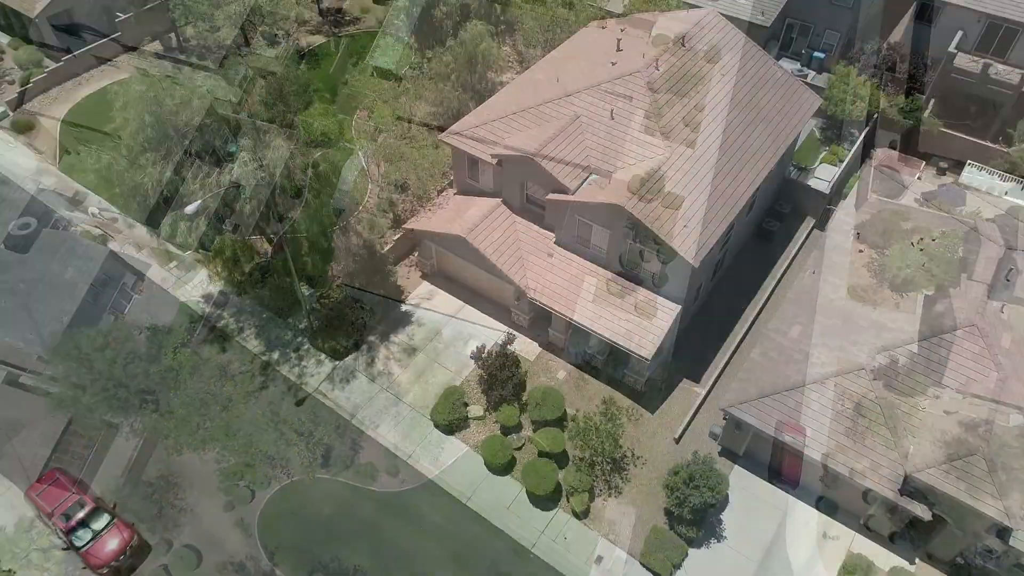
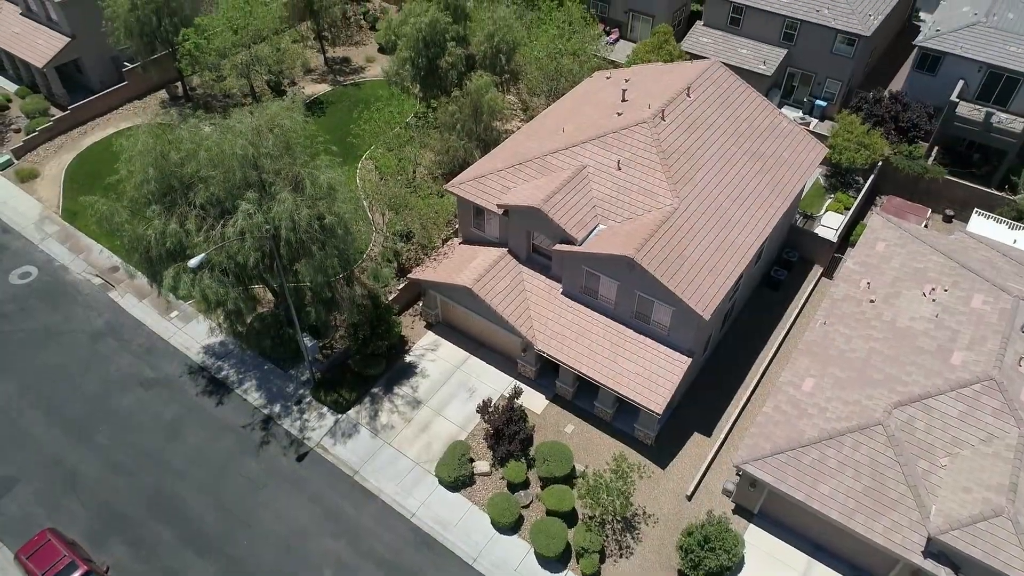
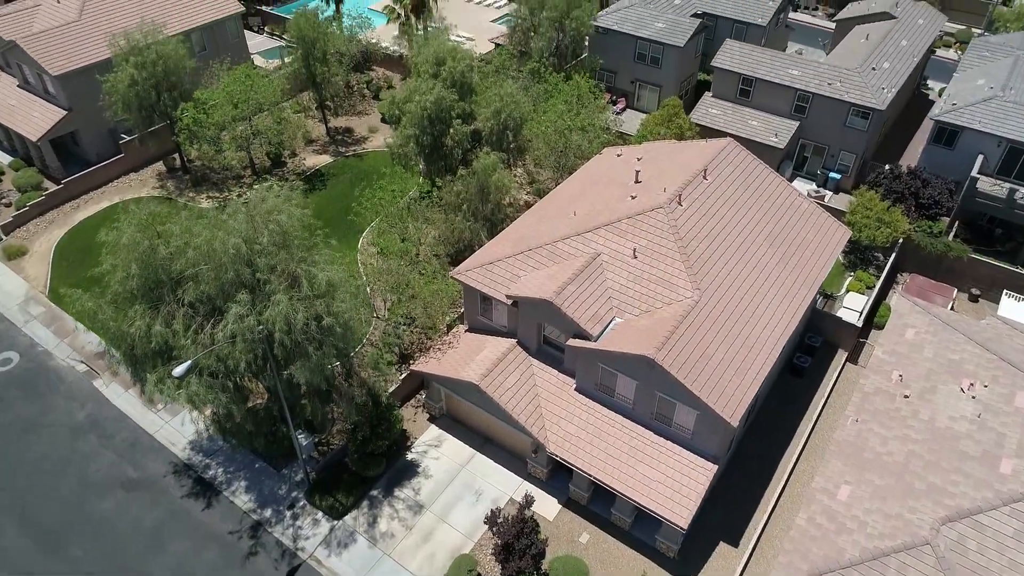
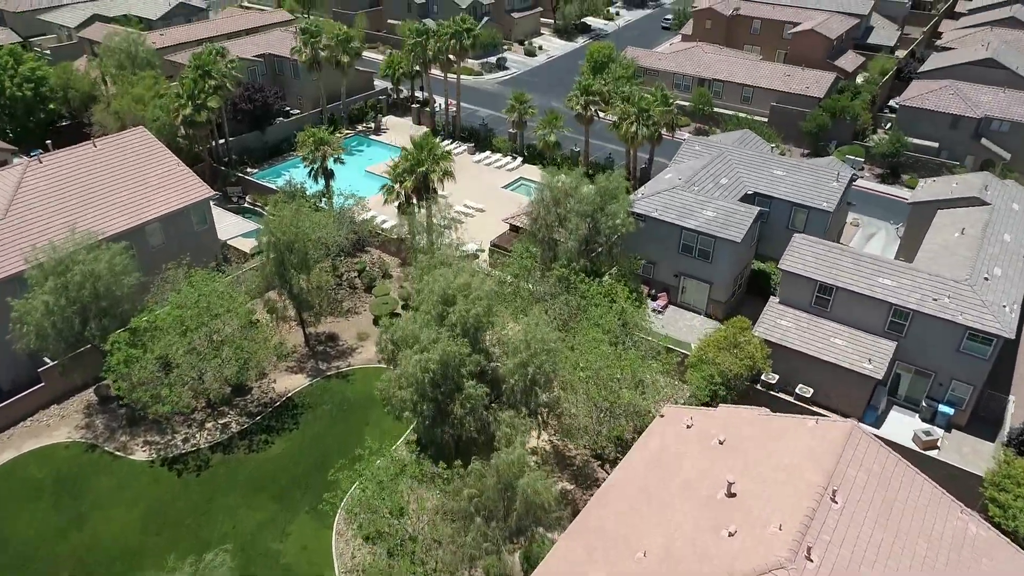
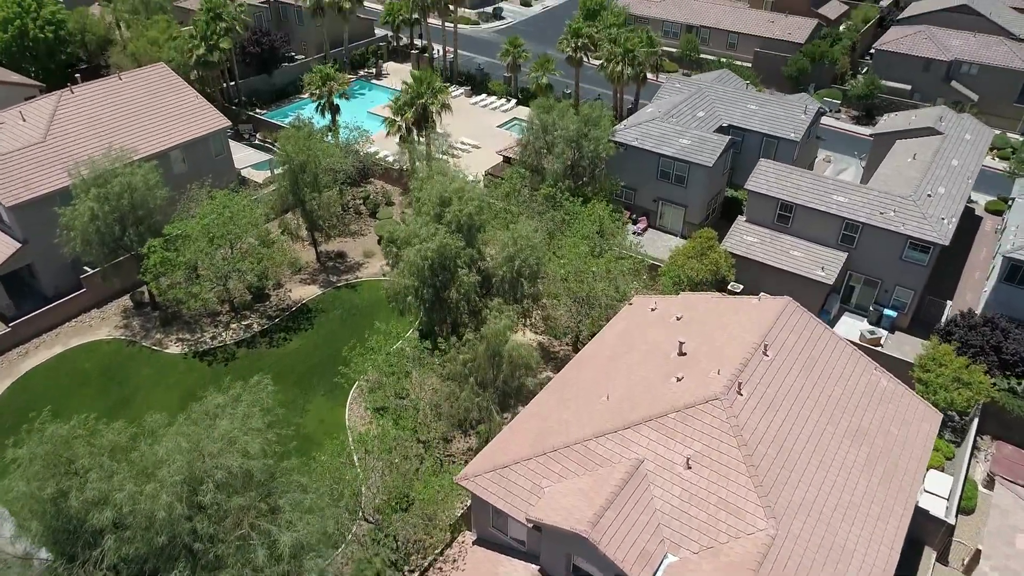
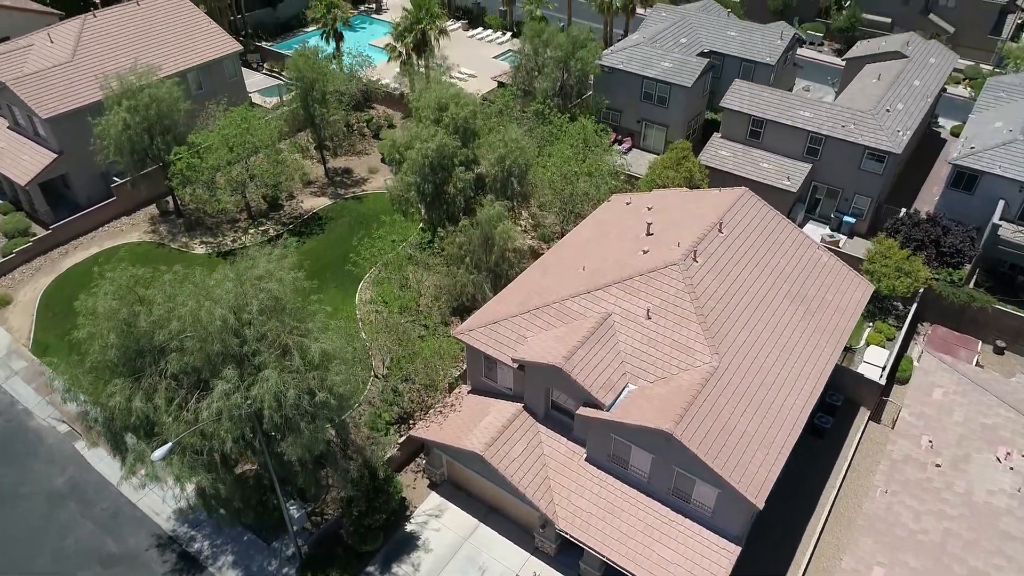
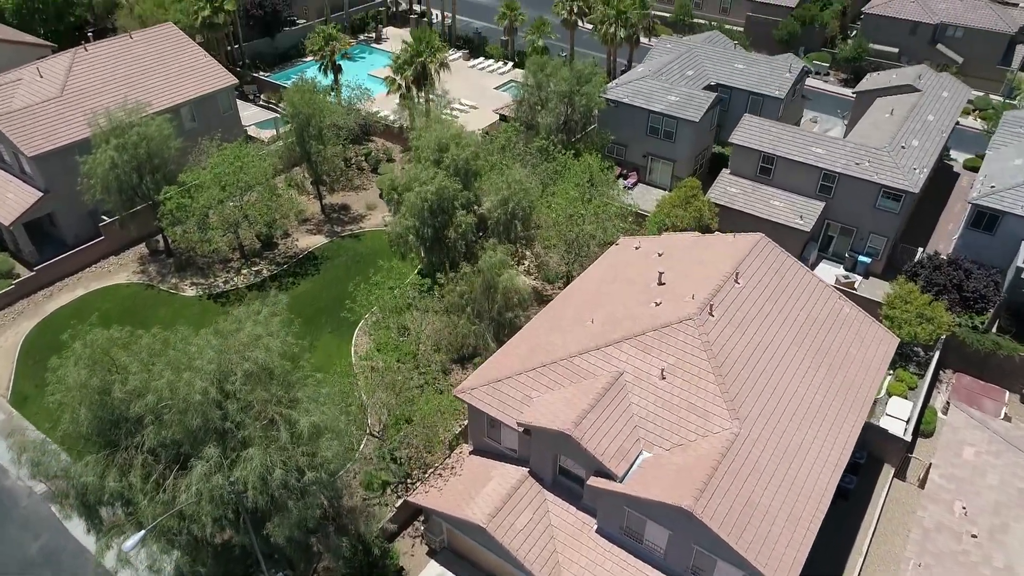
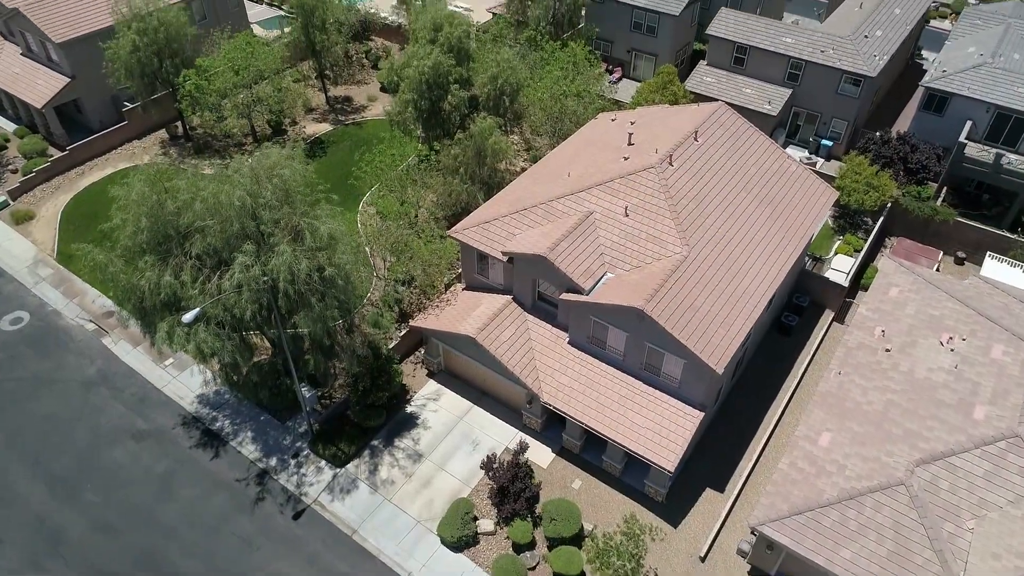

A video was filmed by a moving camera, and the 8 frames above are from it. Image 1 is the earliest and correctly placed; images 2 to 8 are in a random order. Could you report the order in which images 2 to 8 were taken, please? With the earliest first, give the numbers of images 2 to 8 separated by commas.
2, 8, 3, 6, 7, 5, 4
